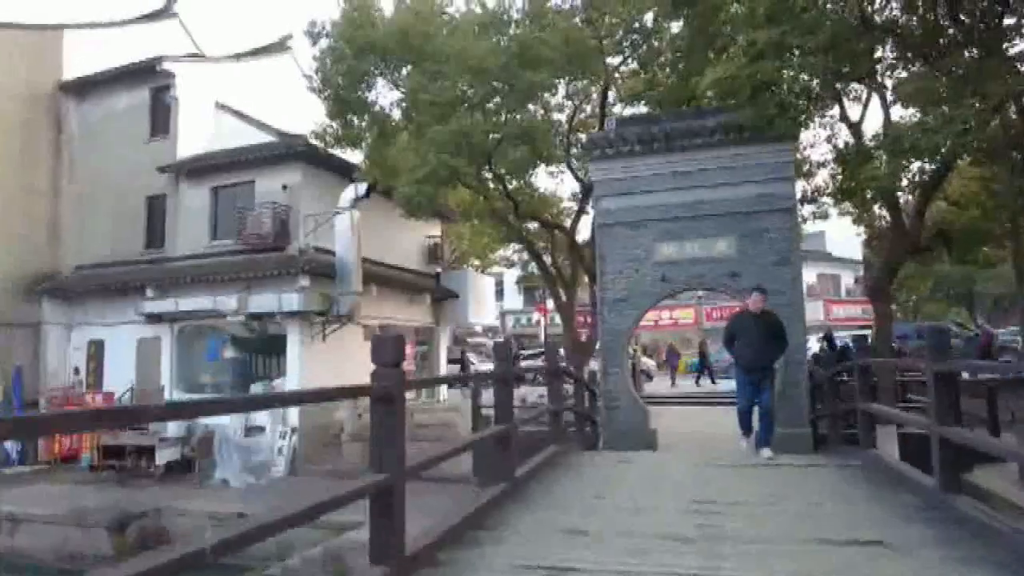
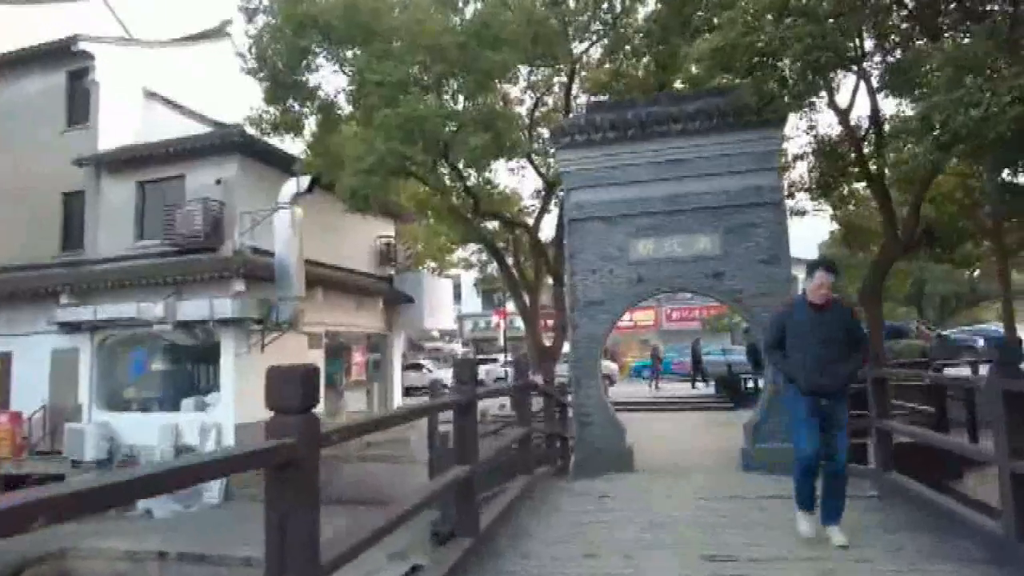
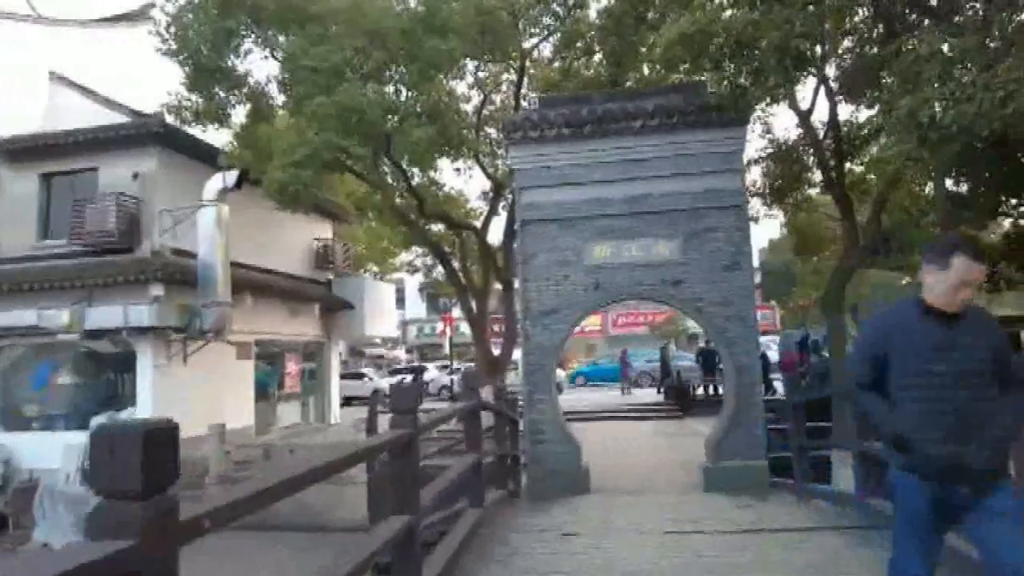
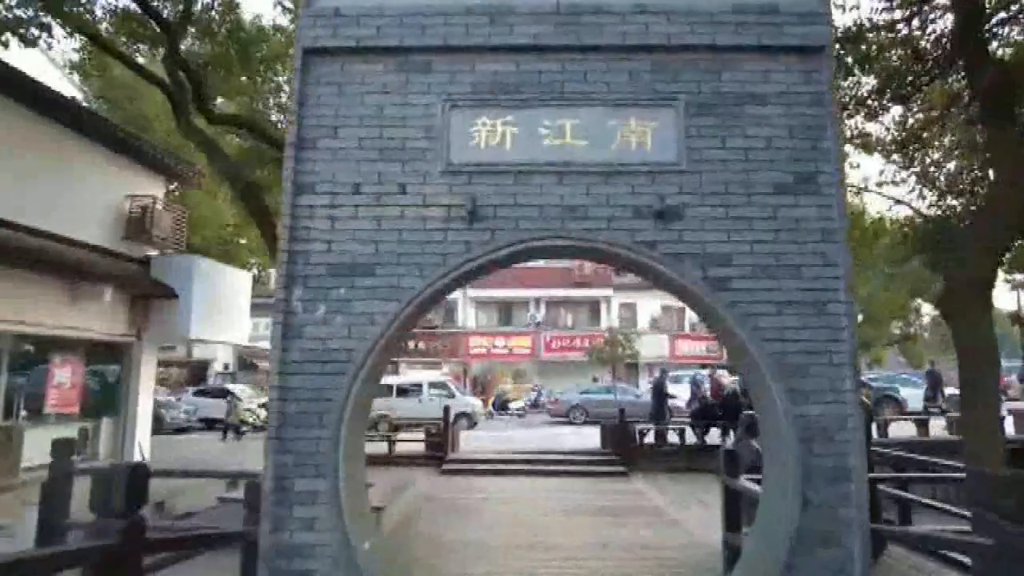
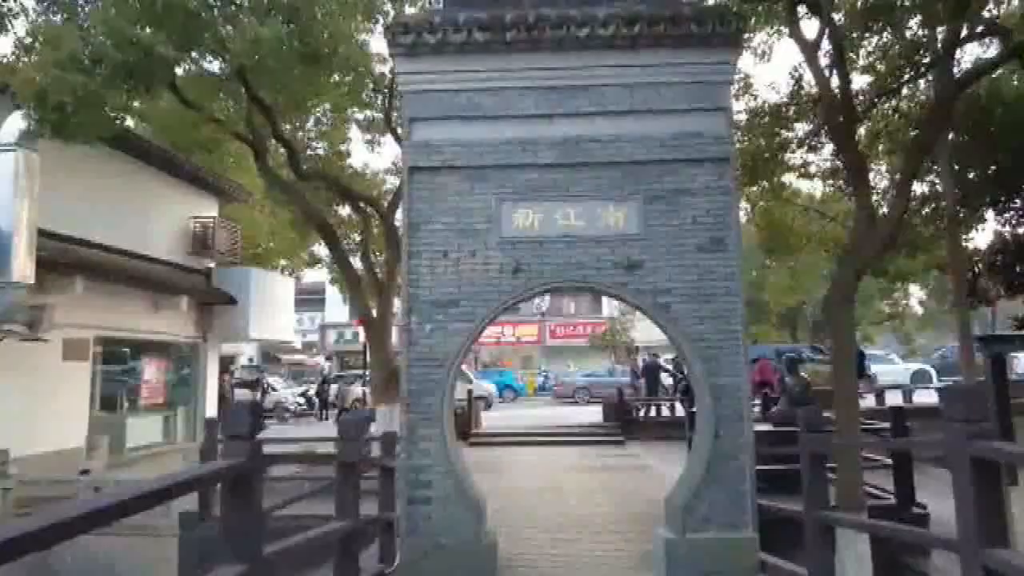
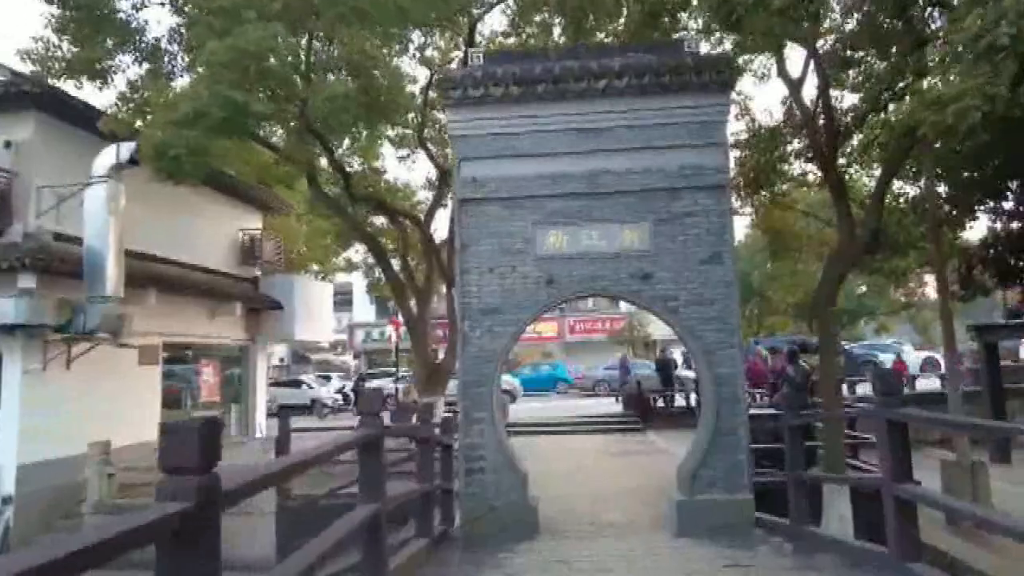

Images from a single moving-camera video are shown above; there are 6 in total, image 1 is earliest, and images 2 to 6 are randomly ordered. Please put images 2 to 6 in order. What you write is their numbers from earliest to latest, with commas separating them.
2, 3, 6, 5, 4
